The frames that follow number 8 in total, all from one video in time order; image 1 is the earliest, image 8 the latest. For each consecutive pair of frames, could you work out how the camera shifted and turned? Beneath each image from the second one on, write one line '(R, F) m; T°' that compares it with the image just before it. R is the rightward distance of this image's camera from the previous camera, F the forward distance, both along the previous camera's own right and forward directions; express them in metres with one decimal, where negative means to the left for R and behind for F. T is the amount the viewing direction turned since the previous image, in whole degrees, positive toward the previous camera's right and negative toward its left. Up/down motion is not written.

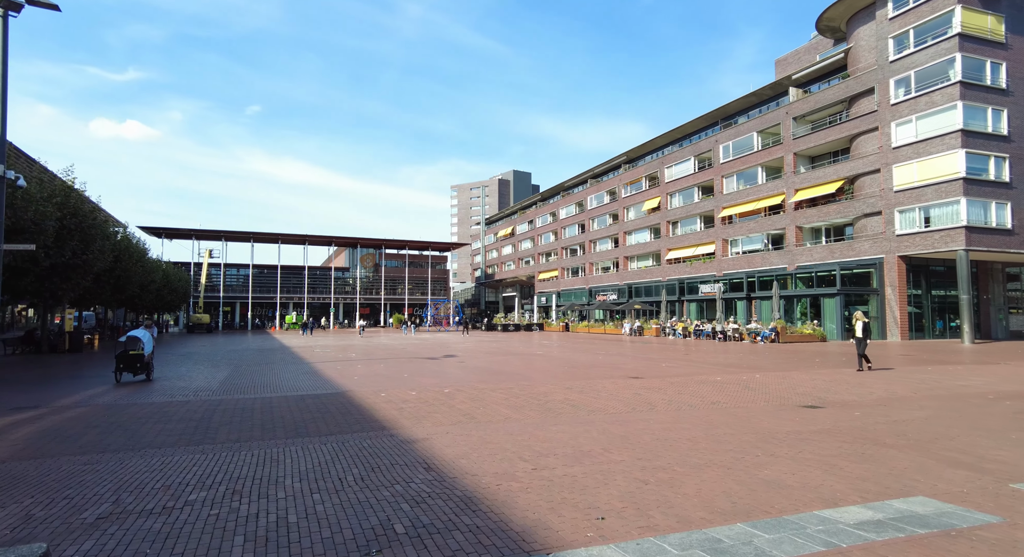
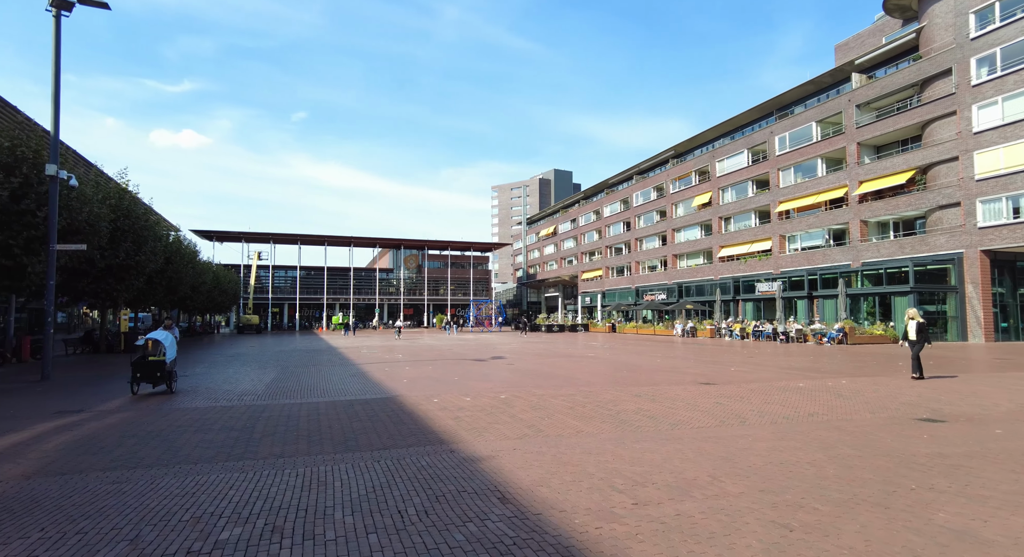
(-0.5, +1.0) m; -4°
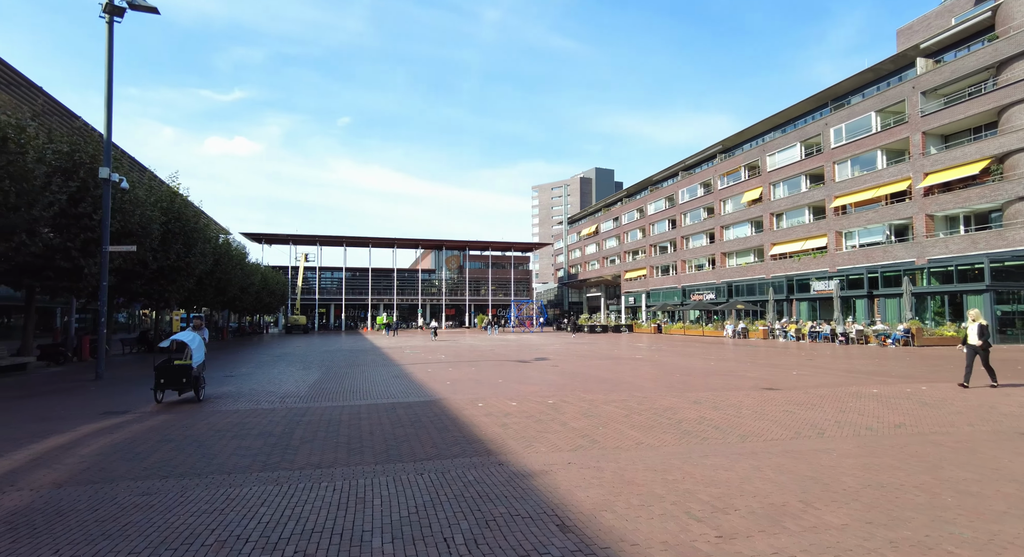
(-0.2, +0.6) m; -4°
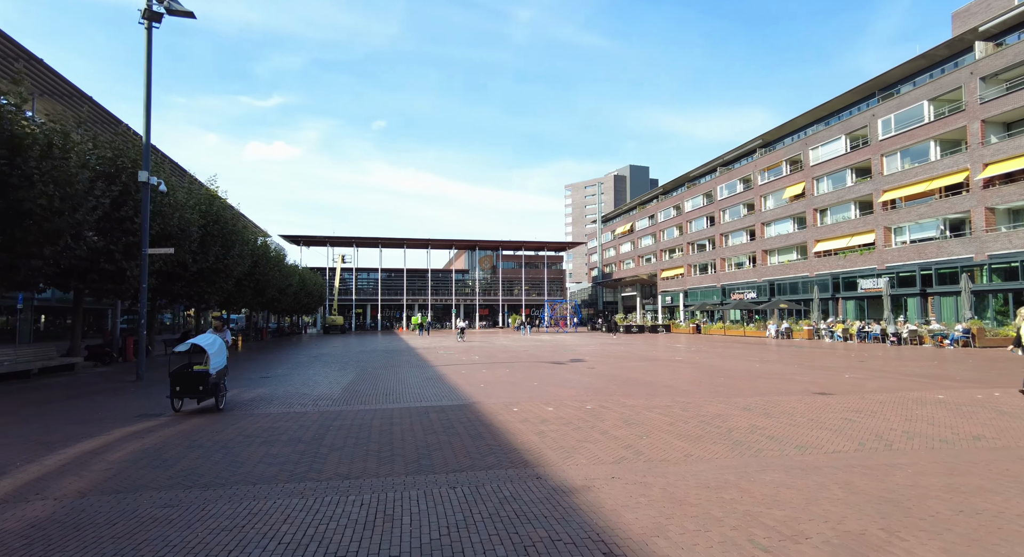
(0.0, +0.4) m; -4°
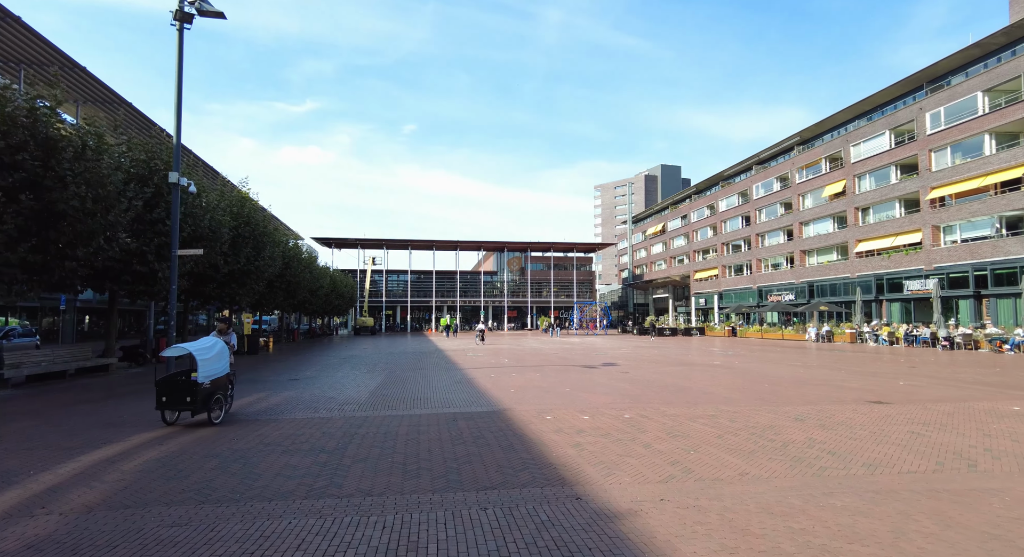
(-0.1, +0.5) m; -3°
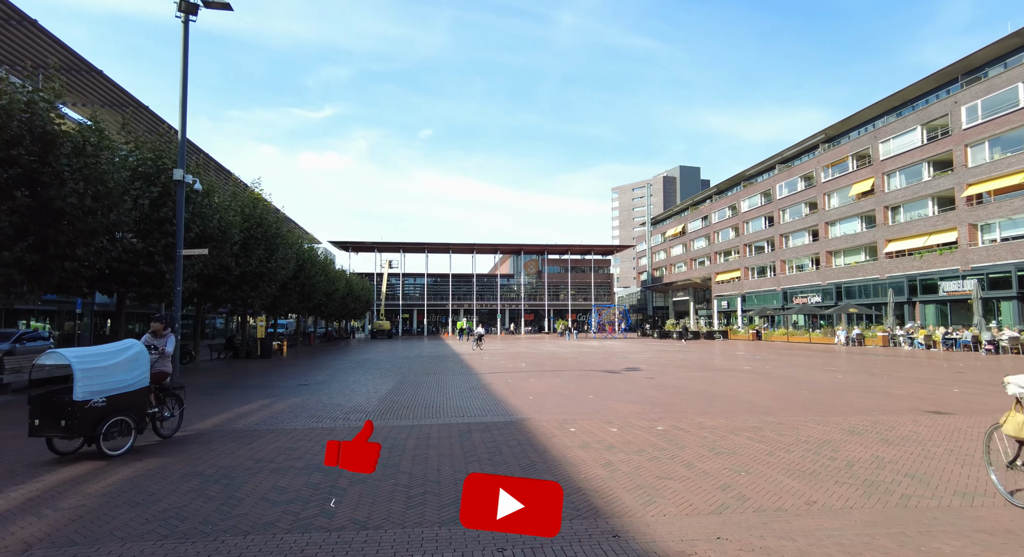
(0.0, +0.8) m; -2°
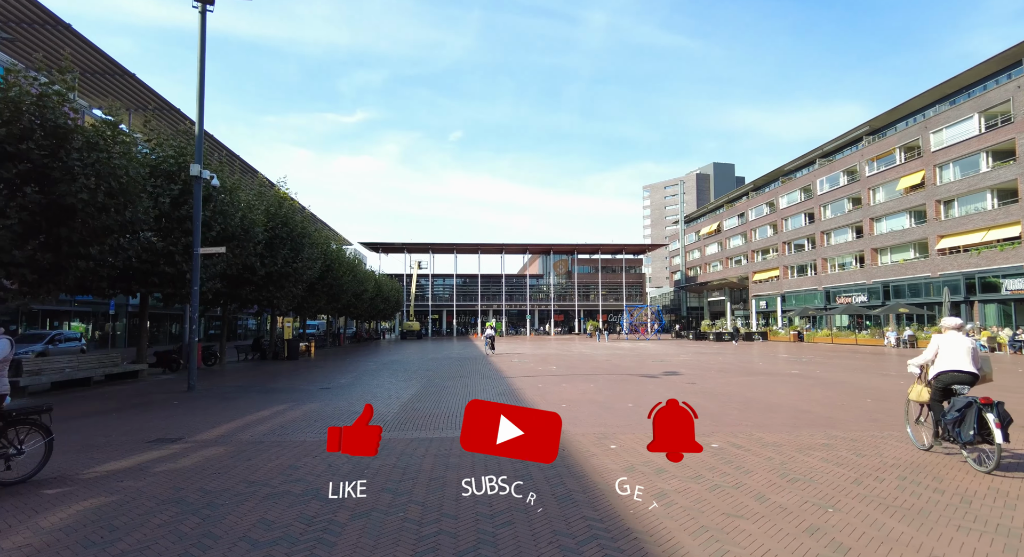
(0.0, +0.9) m; -3°
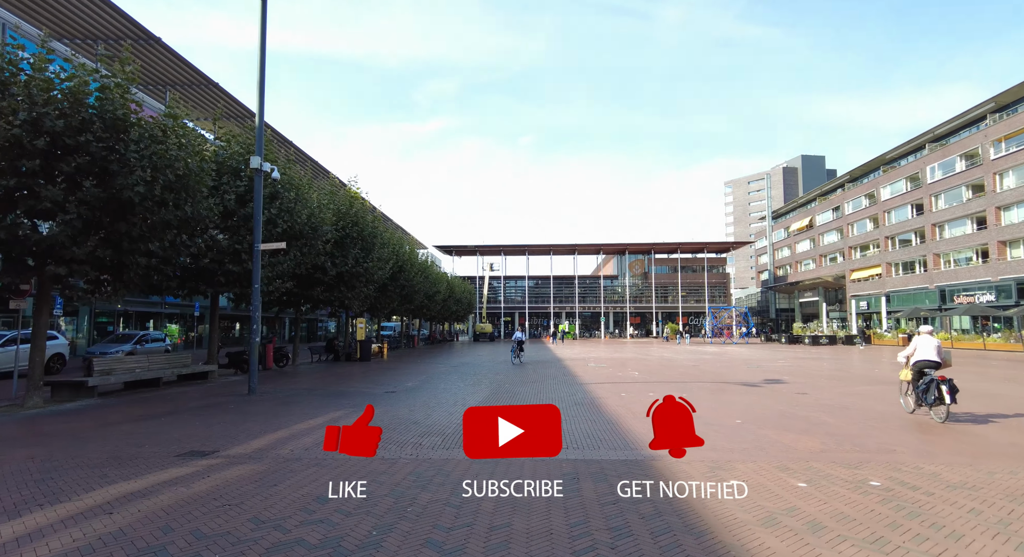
(-0.1, +1.5) m; -8°
